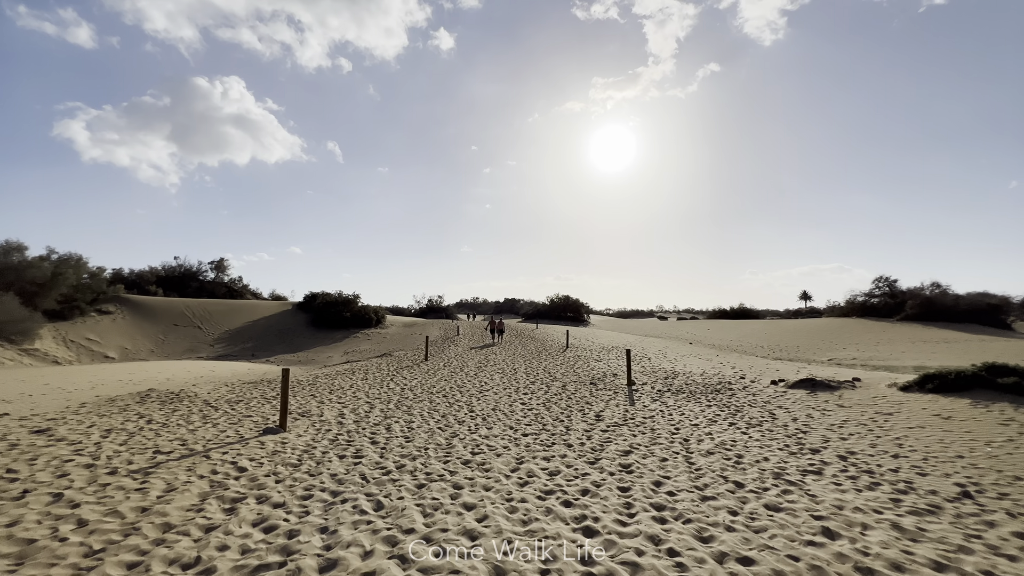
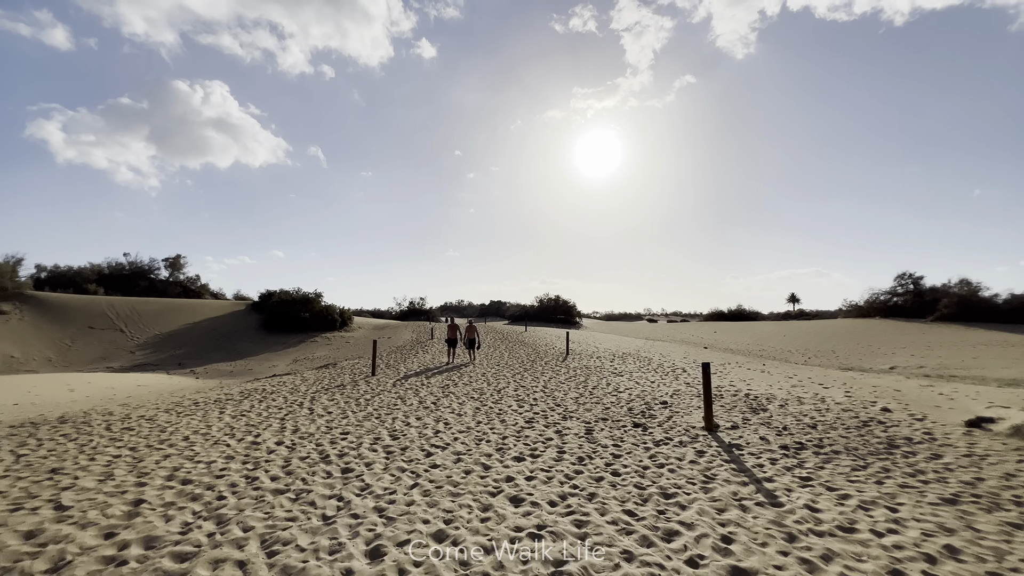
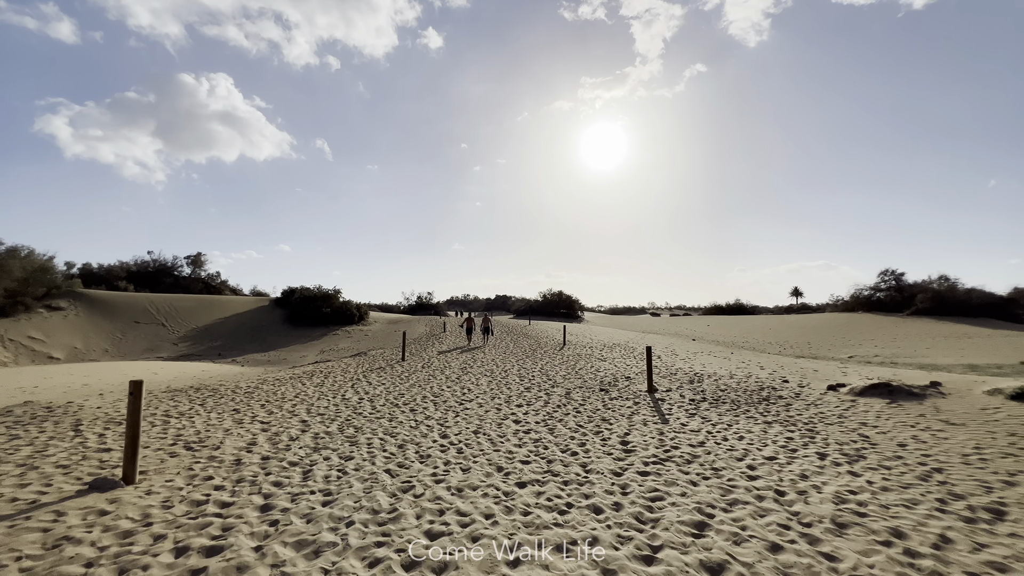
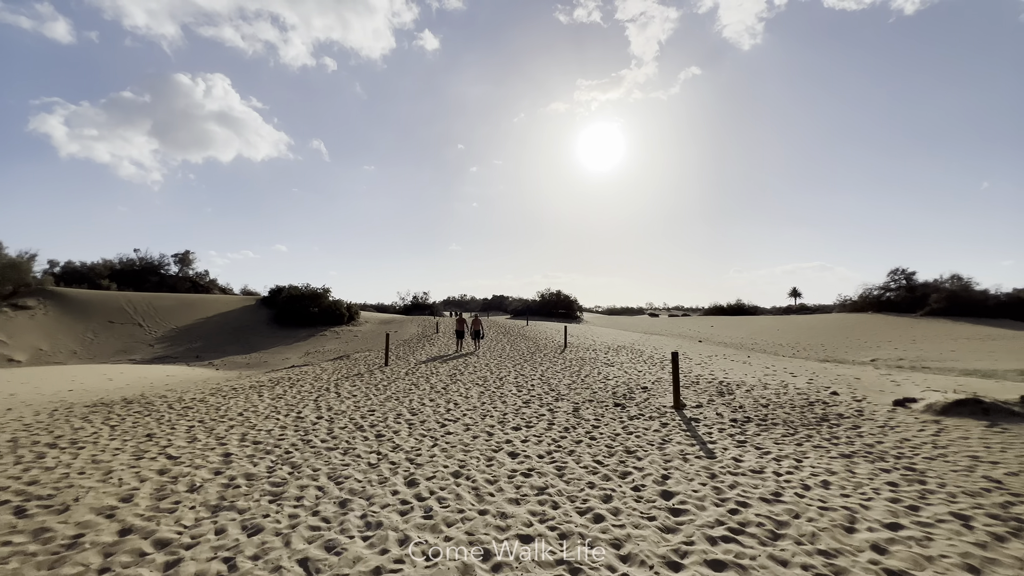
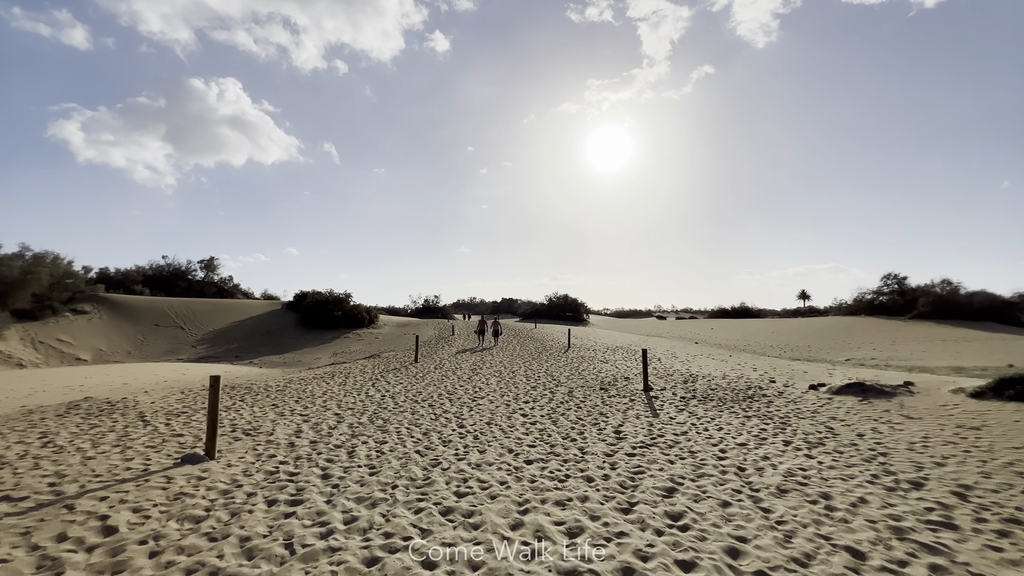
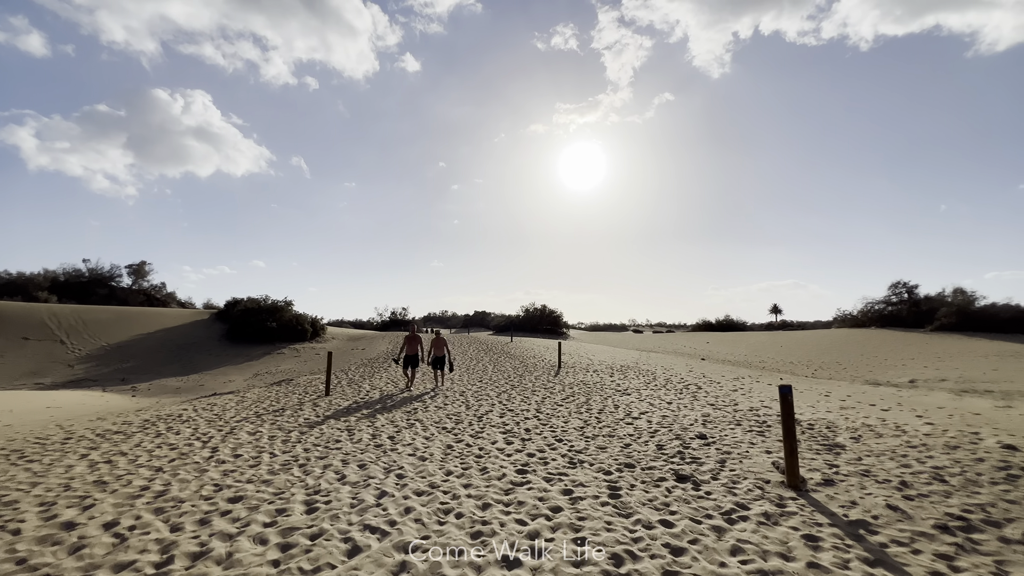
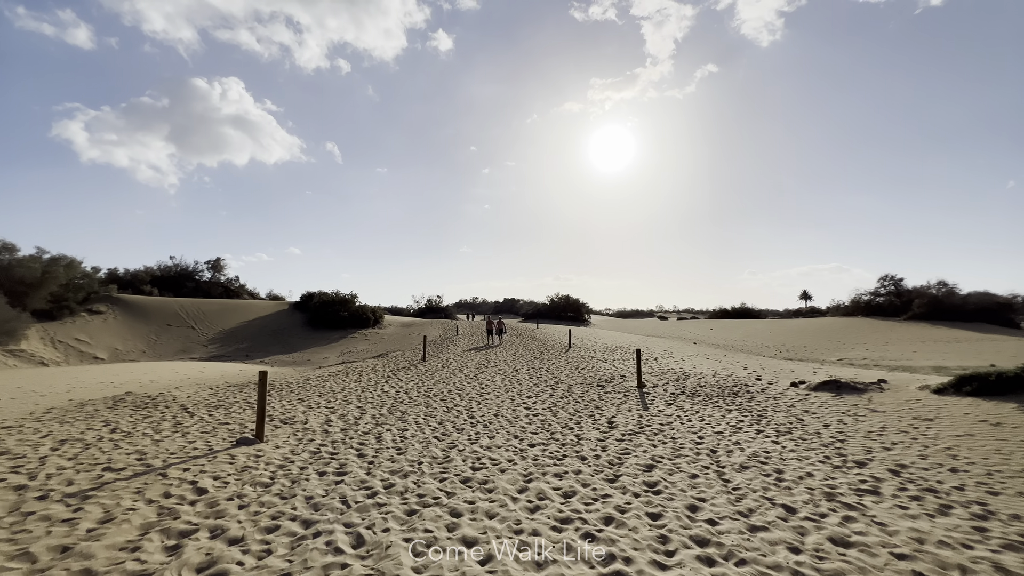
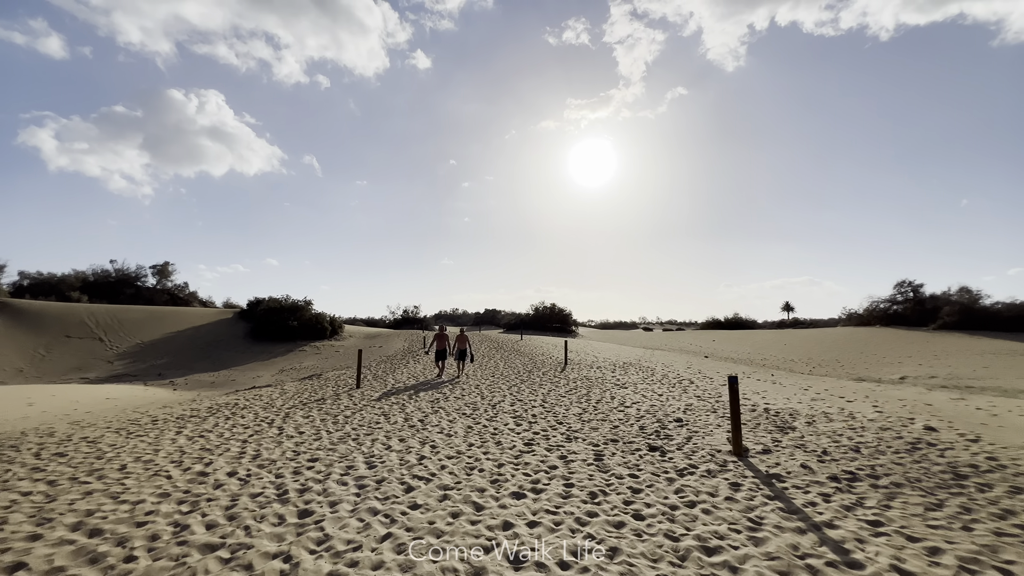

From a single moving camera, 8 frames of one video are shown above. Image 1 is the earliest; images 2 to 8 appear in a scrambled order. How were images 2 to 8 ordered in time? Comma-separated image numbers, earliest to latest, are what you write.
7, 5, 3, 4, 2, 8, 6
